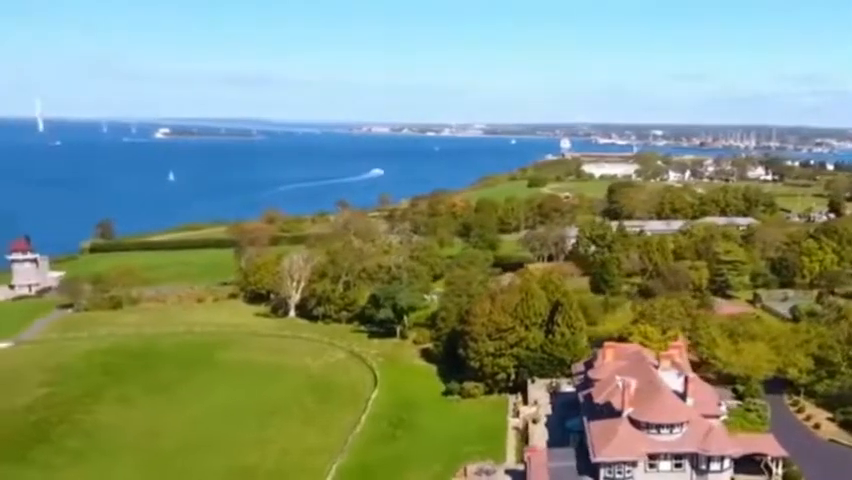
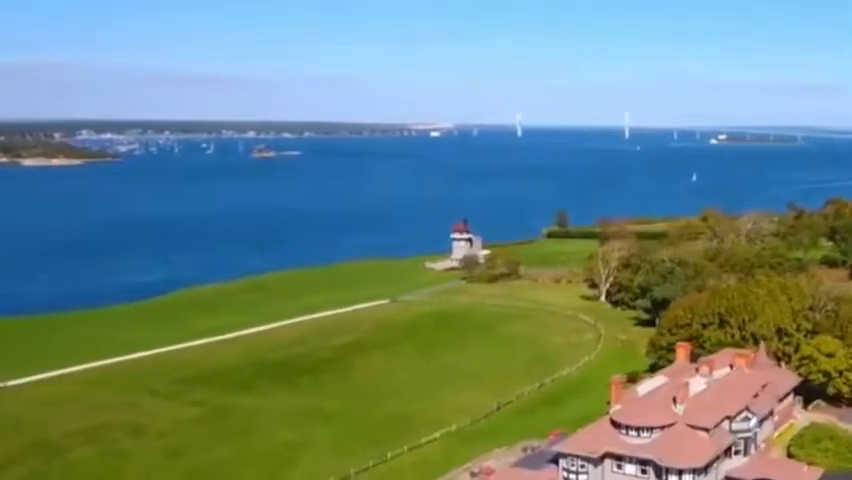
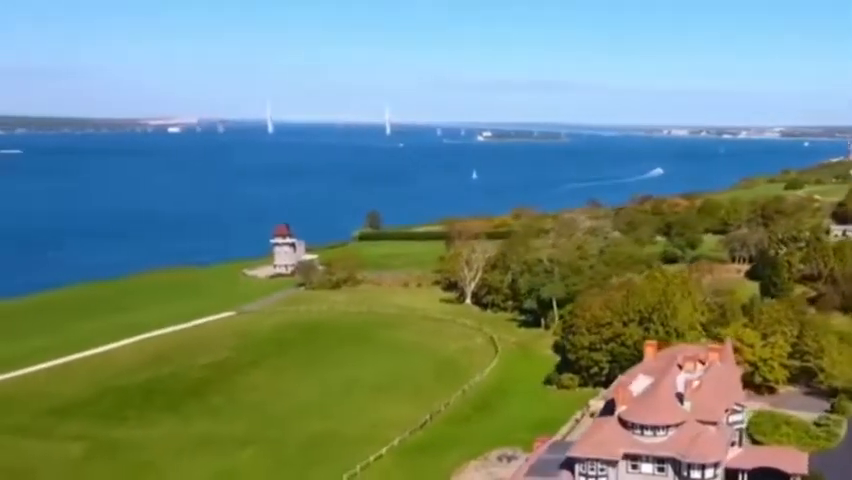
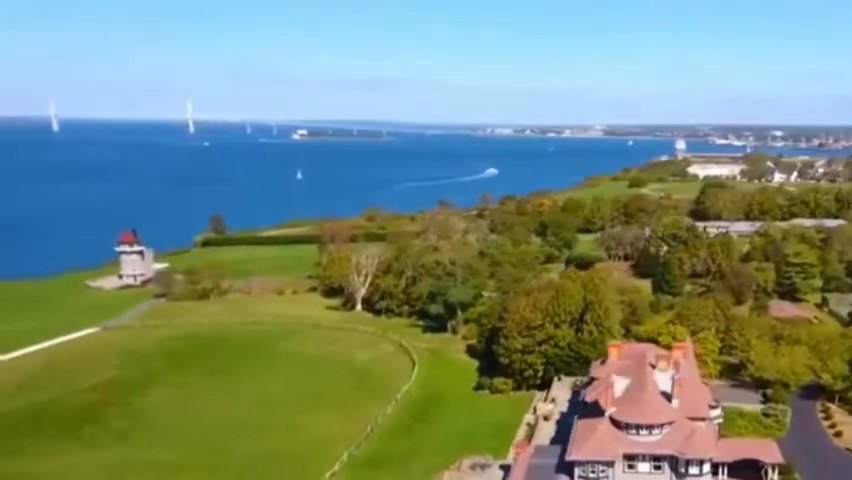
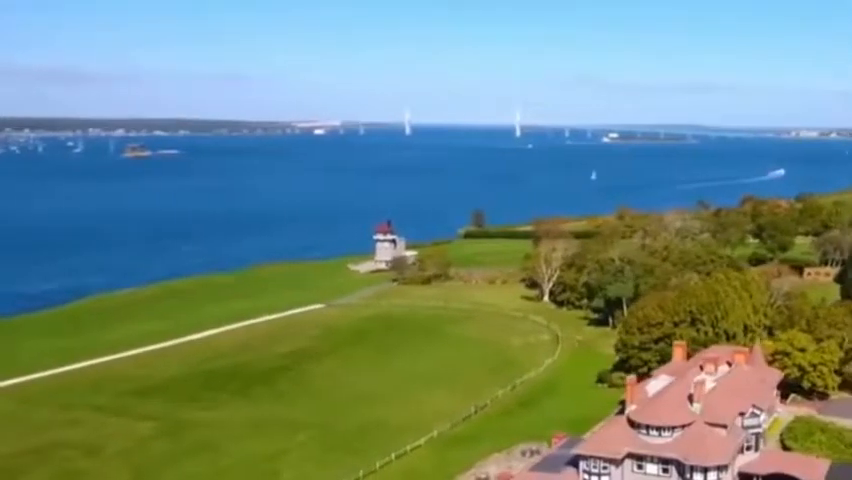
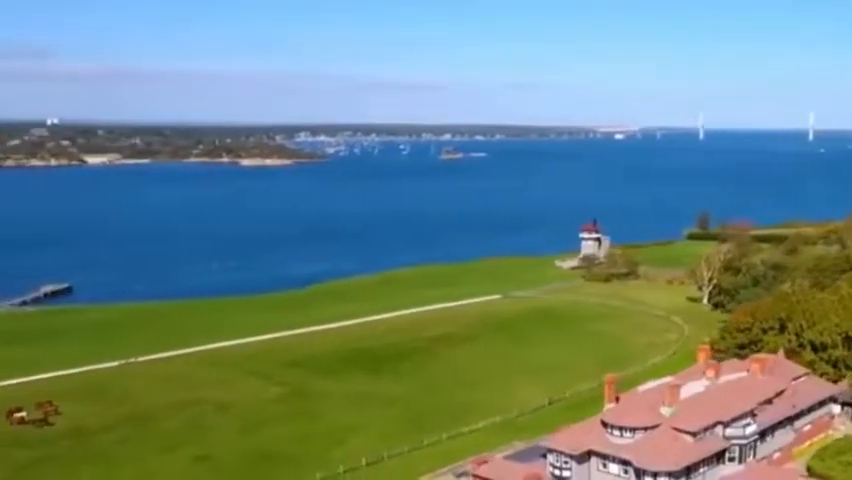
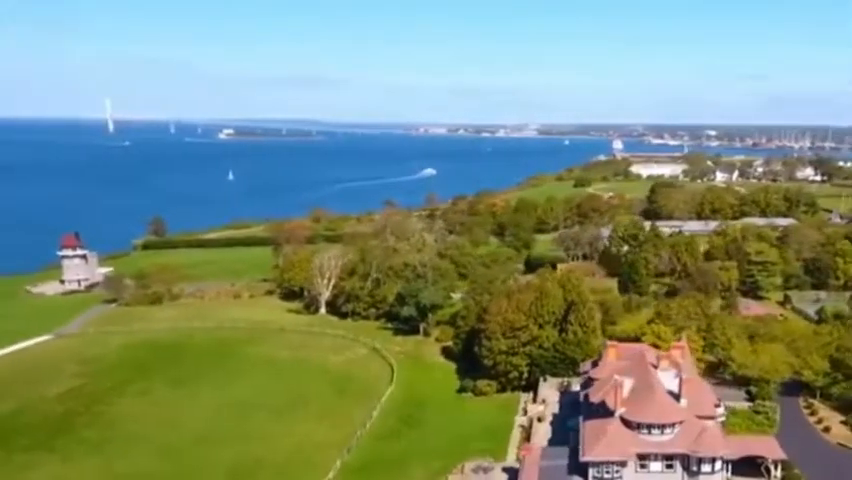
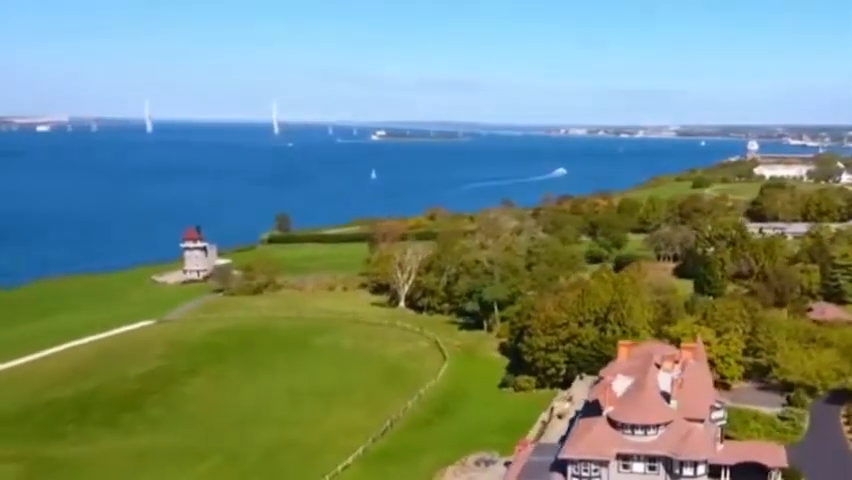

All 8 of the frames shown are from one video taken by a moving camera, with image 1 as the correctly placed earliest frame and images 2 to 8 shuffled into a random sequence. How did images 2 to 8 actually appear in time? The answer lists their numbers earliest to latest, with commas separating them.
7, 4, 8, 3, 5, 2, 6
